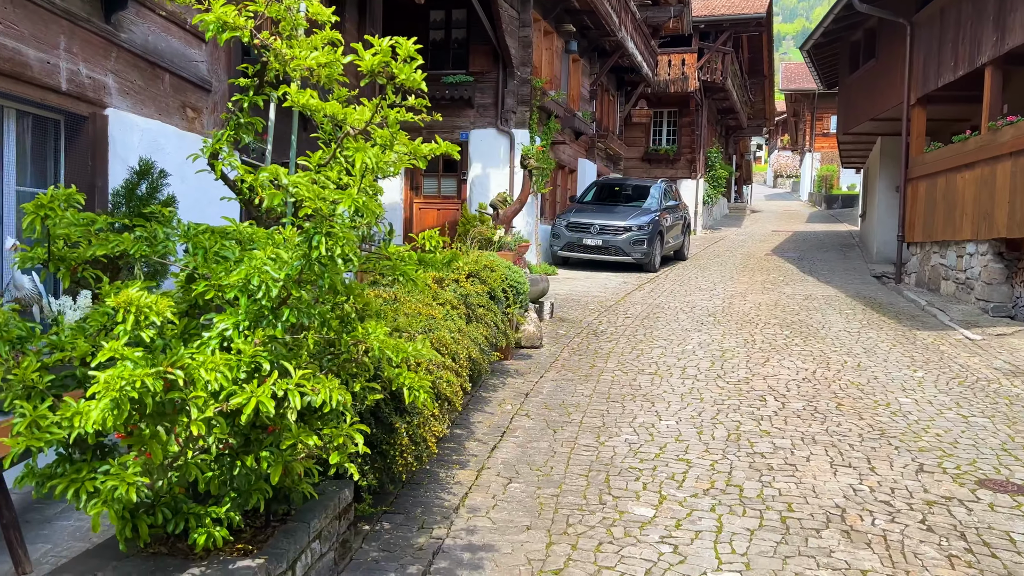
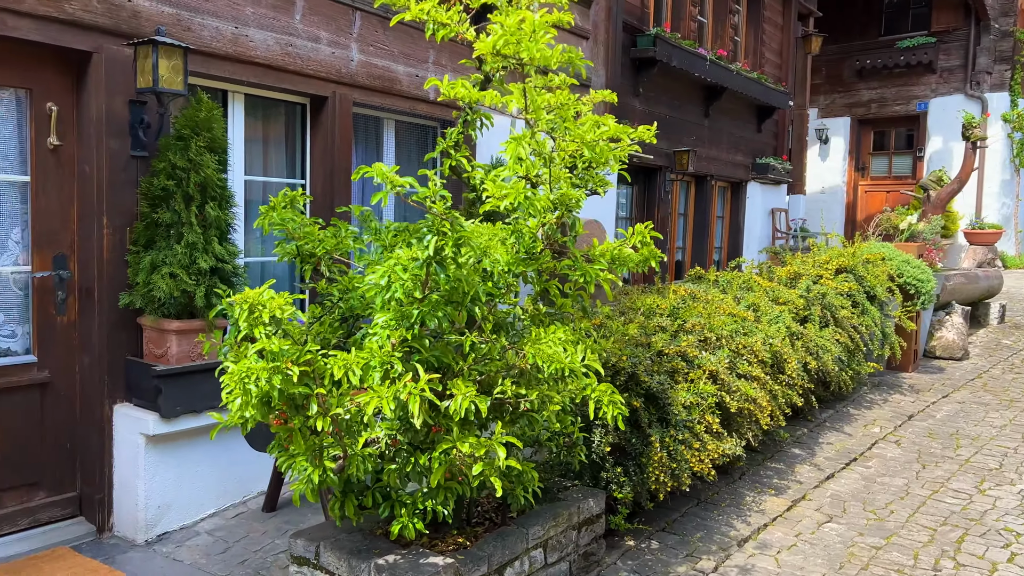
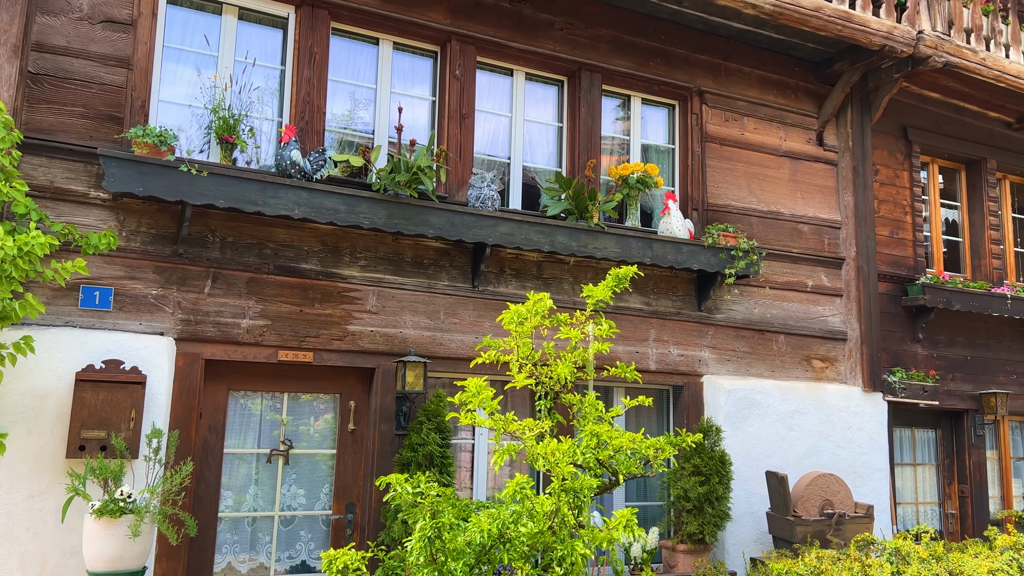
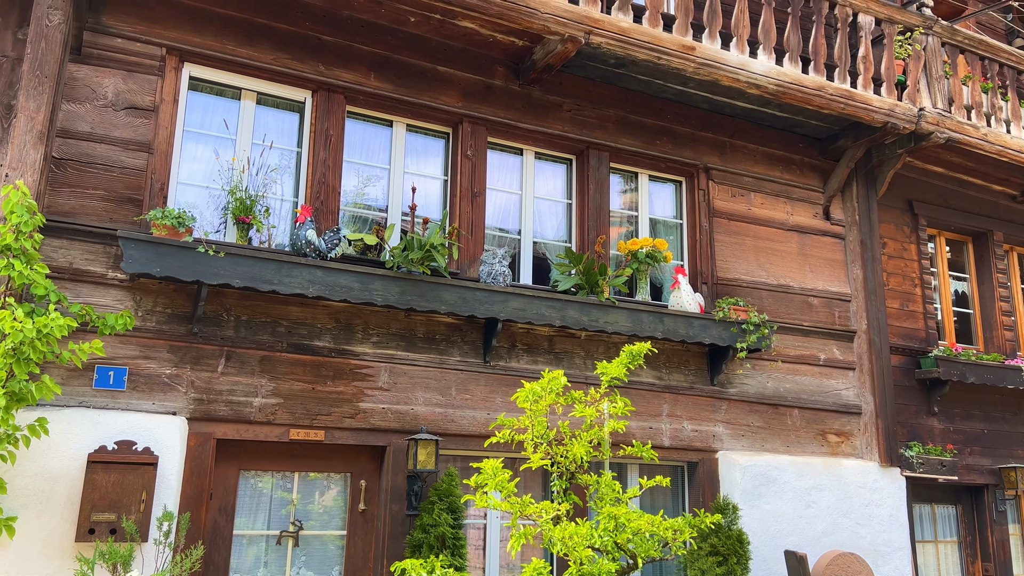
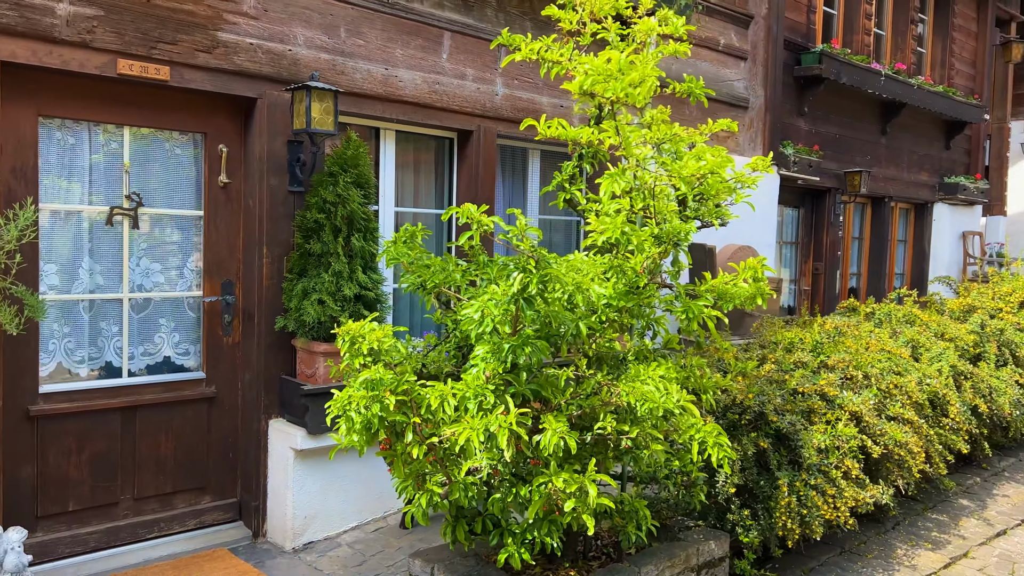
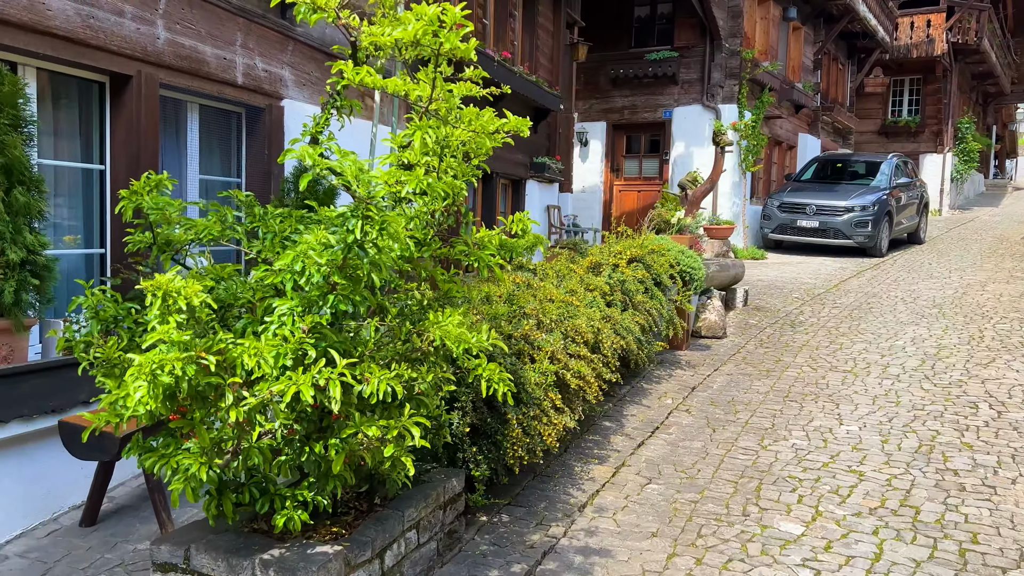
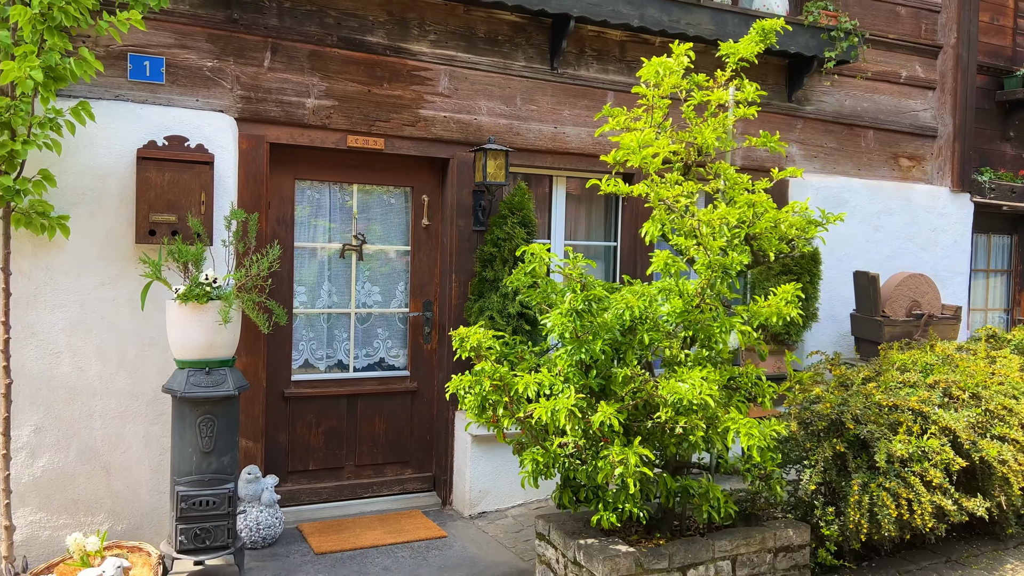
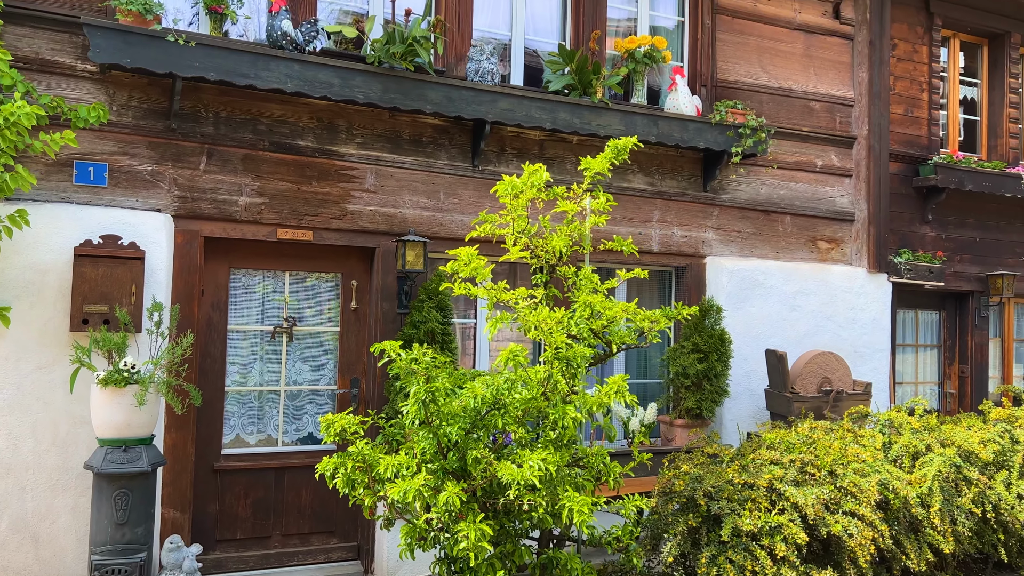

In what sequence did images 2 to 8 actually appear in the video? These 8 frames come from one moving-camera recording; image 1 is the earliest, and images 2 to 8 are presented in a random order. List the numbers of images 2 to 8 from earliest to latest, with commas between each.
6, 2, 5, 7, 8, 3, 4
